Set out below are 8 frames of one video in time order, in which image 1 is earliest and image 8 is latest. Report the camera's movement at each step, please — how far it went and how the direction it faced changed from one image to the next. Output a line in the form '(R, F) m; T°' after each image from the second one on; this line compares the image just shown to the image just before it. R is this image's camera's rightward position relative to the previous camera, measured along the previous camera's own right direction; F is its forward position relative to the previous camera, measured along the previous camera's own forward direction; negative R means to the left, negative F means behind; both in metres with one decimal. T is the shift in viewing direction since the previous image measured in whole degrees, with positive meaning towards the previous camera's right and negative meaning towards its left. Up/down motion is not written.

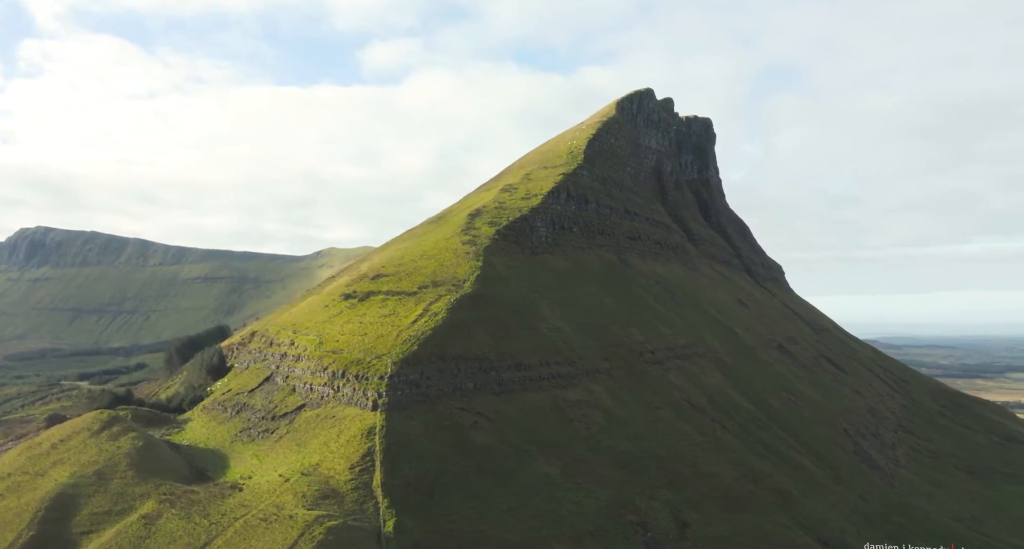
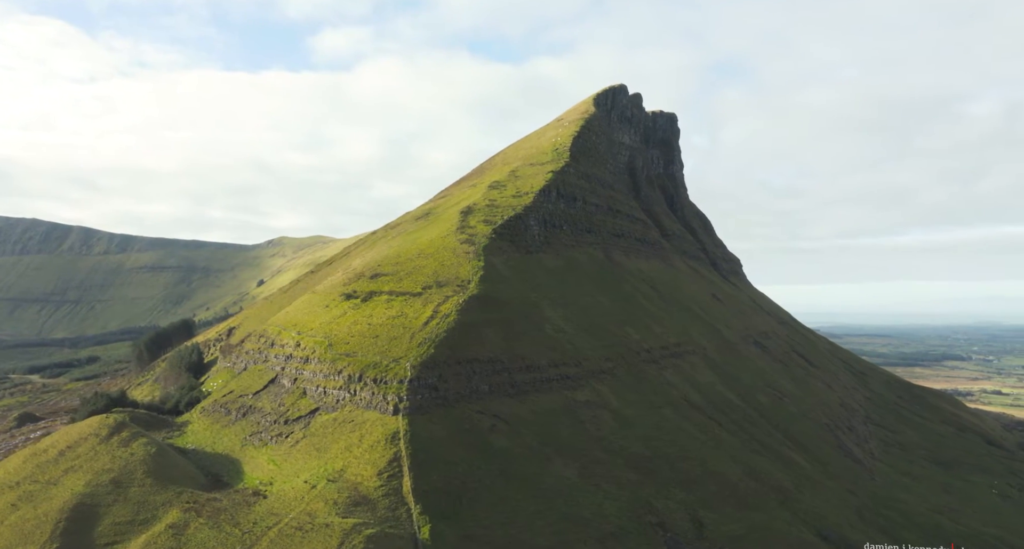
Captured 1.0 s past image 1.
(-3.9, 0.0) m; +3°
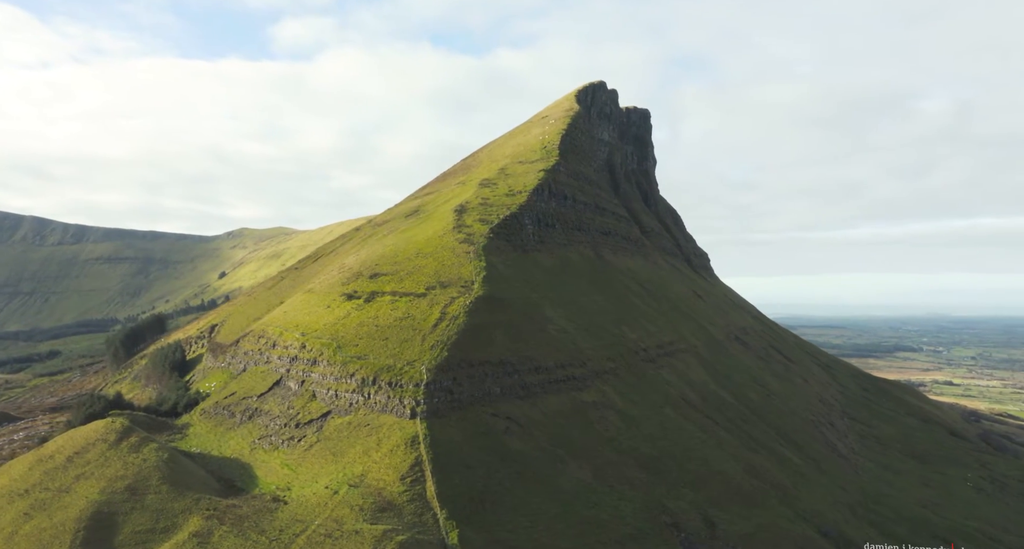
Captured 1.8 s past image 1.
(-3.1, 0.0) m; +2°
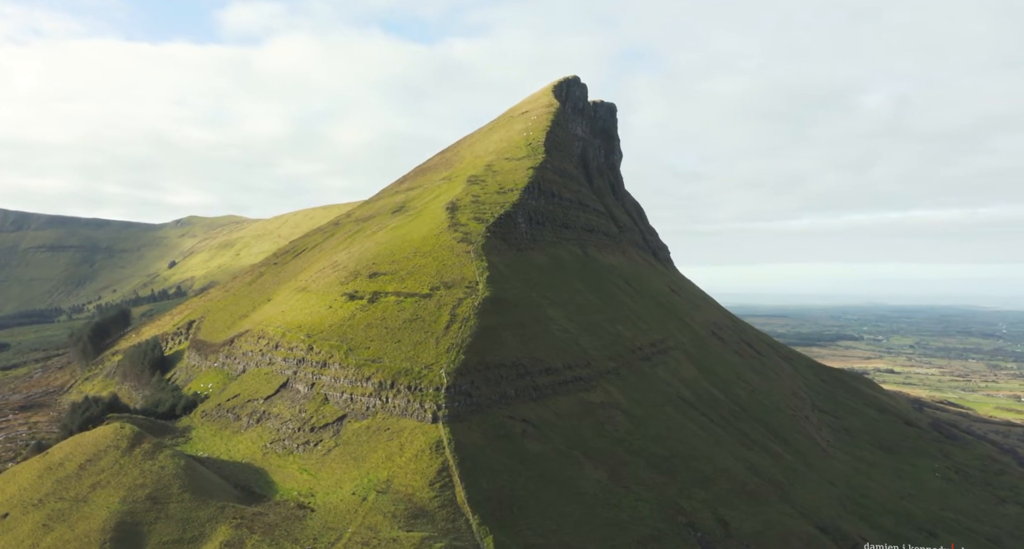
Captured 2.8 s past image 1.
(-3.9, -0.1) m; +3°
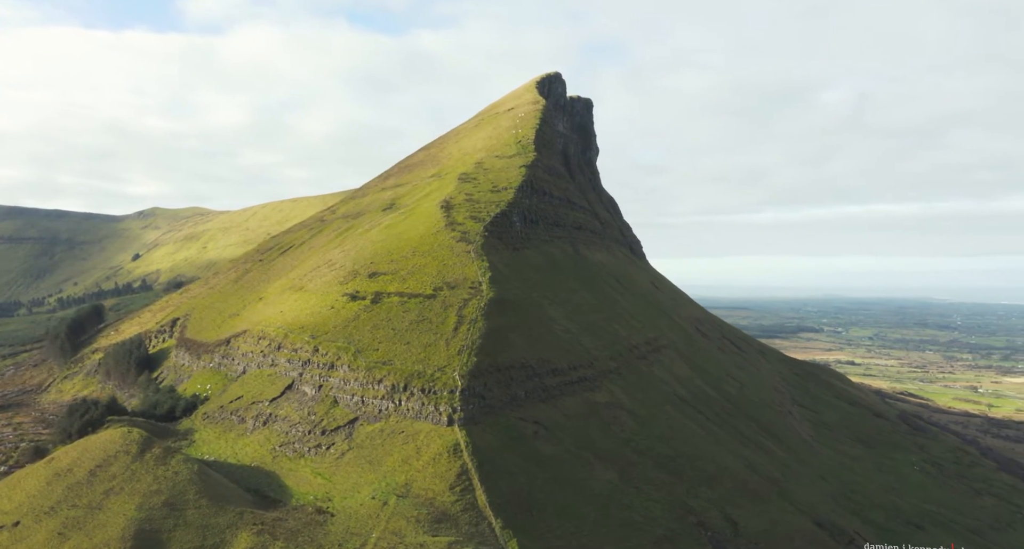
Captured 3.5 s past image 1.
(-2.7, -0.1) m; +2°
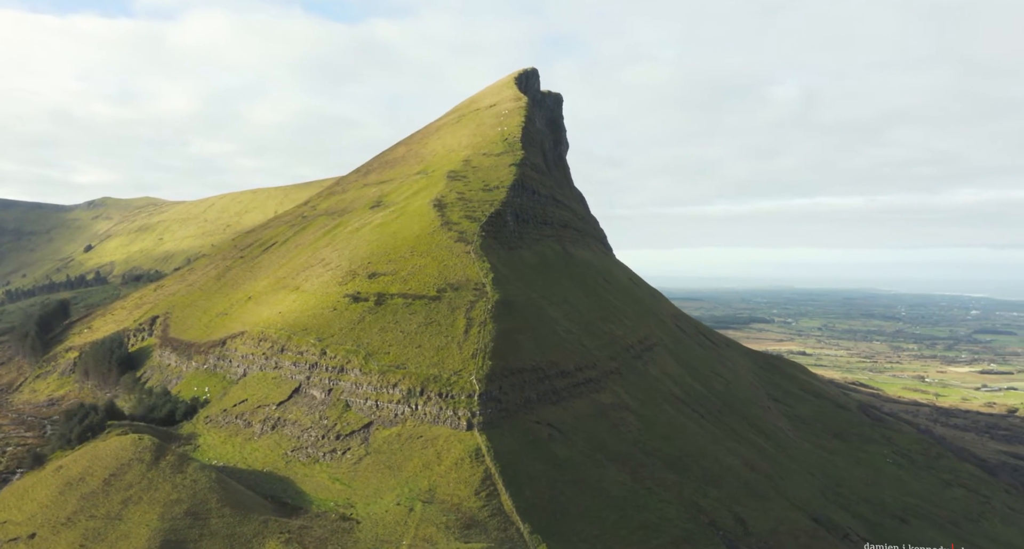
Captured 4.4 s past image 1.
(-3.5, -0.2) m; +2°
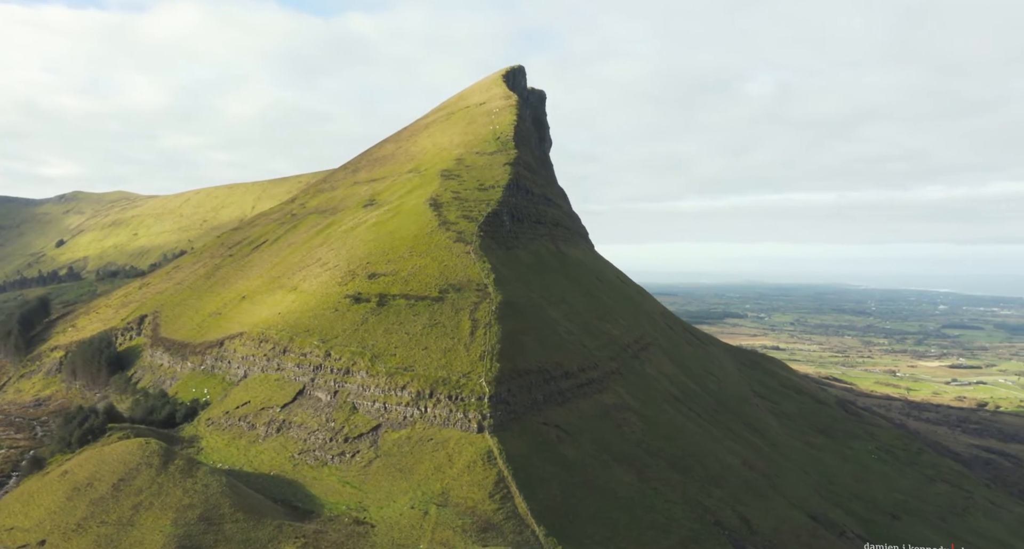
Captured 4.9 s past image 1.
(-2.0, -0.1) m; +1°
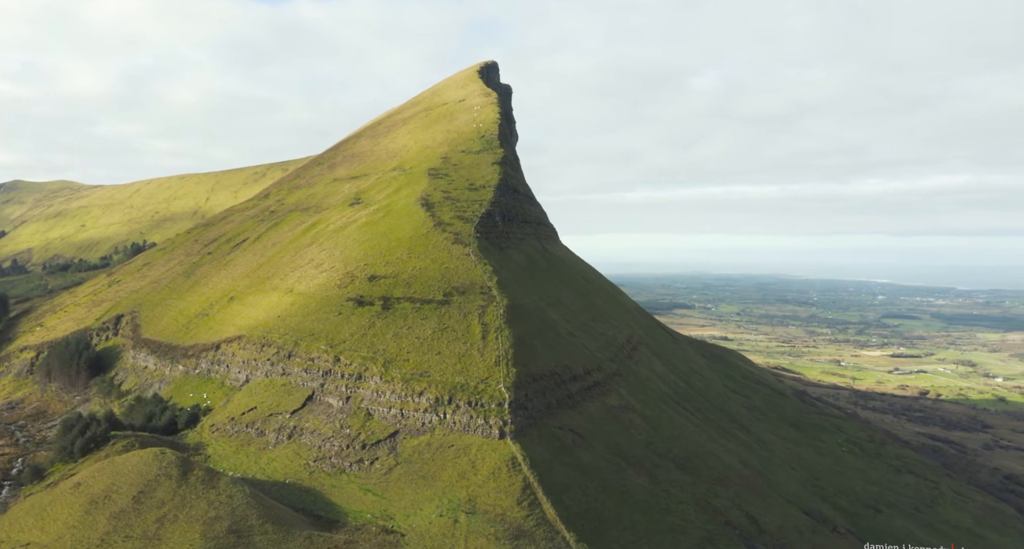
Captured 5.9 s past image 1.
(-3.9, -0.3) m; +3°
